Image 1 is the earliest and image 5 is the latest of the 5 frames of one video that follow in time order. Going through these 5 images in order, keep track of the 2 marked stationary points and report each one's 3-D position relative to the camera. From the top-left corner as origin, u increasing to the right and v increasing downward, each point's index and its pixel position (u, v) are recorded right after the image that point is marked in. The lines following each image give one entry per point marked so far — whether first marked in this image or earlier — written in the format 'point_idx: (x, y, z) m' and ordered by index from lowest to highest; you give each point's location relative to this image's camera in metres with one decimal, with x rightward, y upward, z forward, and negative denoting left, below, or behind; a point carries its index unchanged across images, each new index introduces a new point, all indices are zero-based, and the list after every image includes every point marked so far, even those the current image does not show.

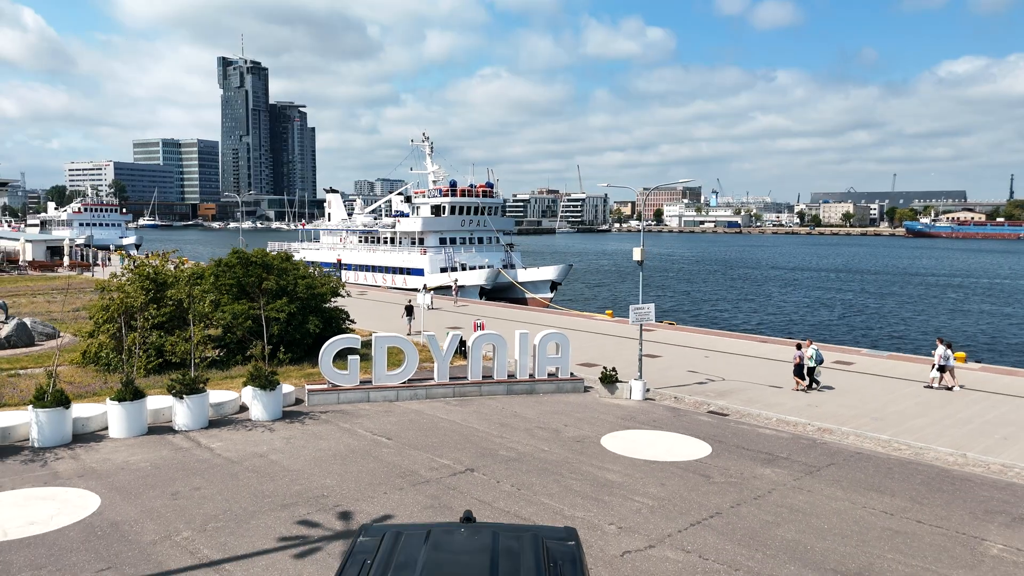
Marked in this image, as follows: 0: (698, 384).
0: (+1.9, -1.0, +7.8) m
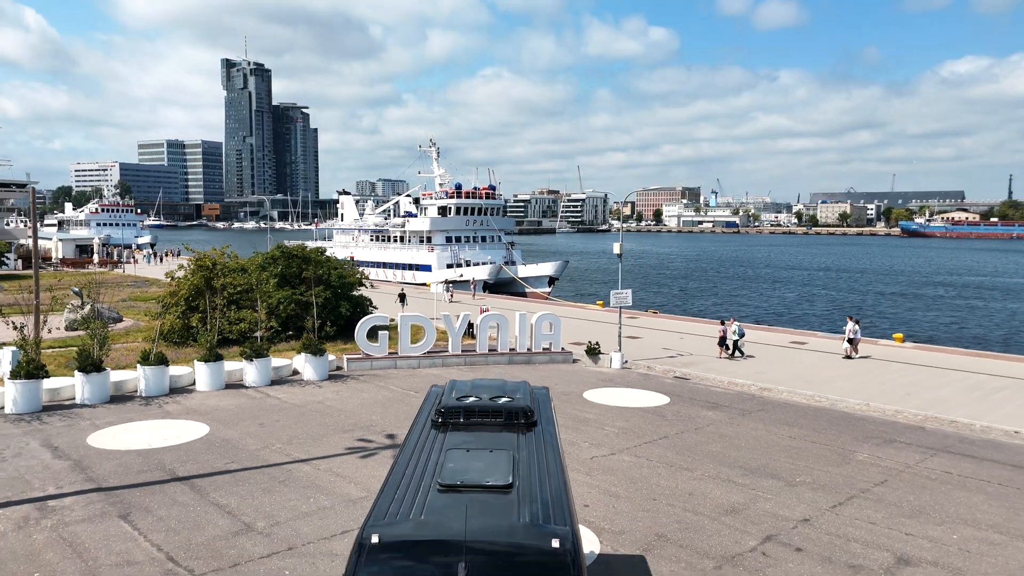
0: (+1.9, -0.8, +9.3) m
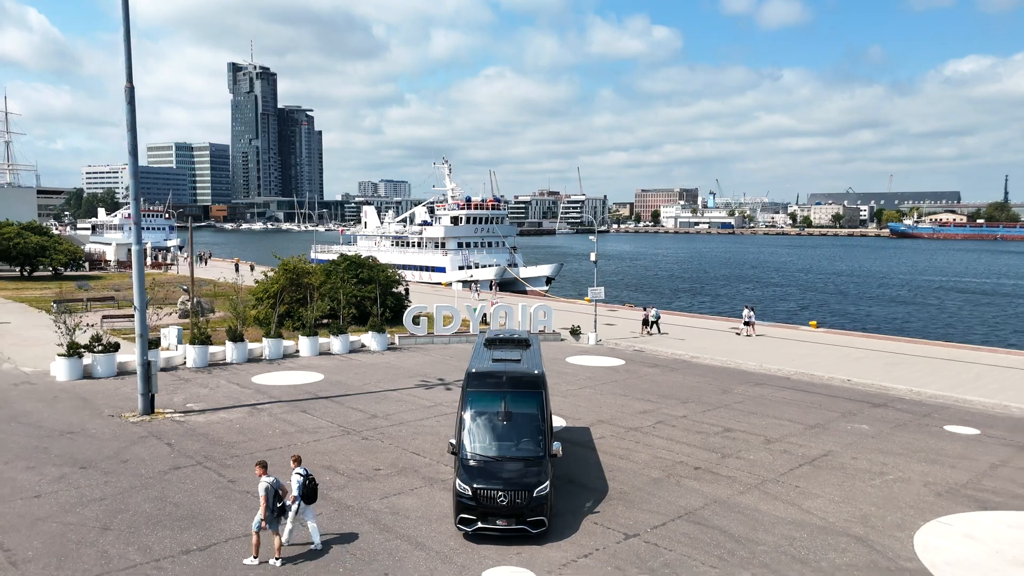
0: (+2.0, -0.8, +12.5) m
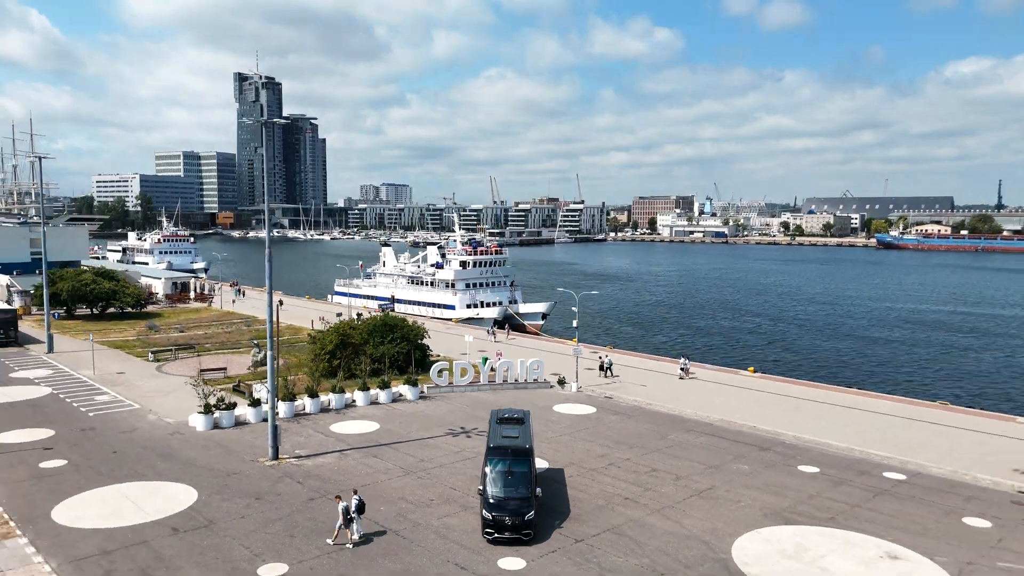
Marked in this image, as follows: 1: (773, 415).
0: (+2.0, -2.1, +16.1) m
1: (+4.8, -2.3, +13.6) m
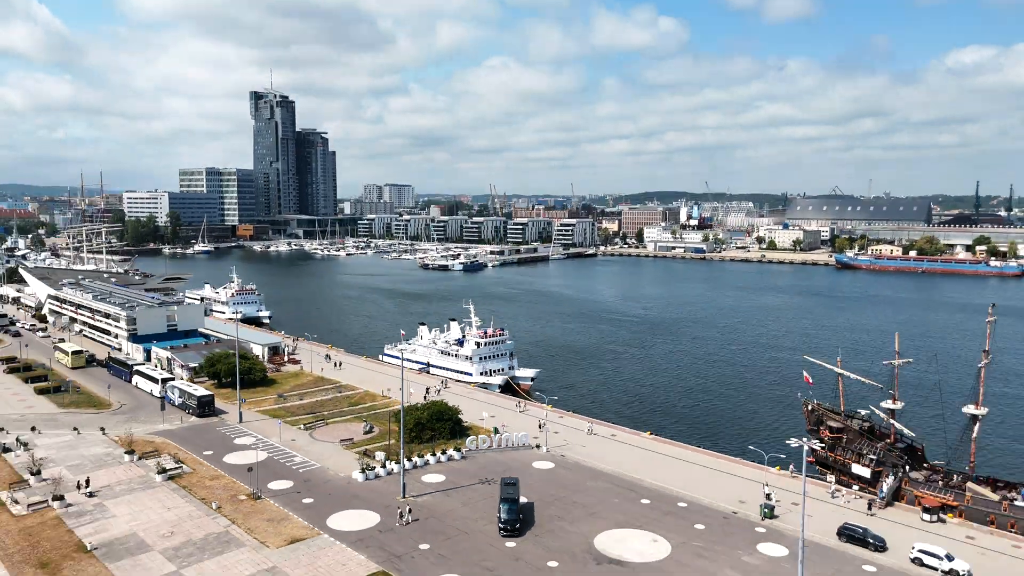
0: (+2.0, -6.1, +28.9) m
1: (+4.8, -6.4, +26.4) m
